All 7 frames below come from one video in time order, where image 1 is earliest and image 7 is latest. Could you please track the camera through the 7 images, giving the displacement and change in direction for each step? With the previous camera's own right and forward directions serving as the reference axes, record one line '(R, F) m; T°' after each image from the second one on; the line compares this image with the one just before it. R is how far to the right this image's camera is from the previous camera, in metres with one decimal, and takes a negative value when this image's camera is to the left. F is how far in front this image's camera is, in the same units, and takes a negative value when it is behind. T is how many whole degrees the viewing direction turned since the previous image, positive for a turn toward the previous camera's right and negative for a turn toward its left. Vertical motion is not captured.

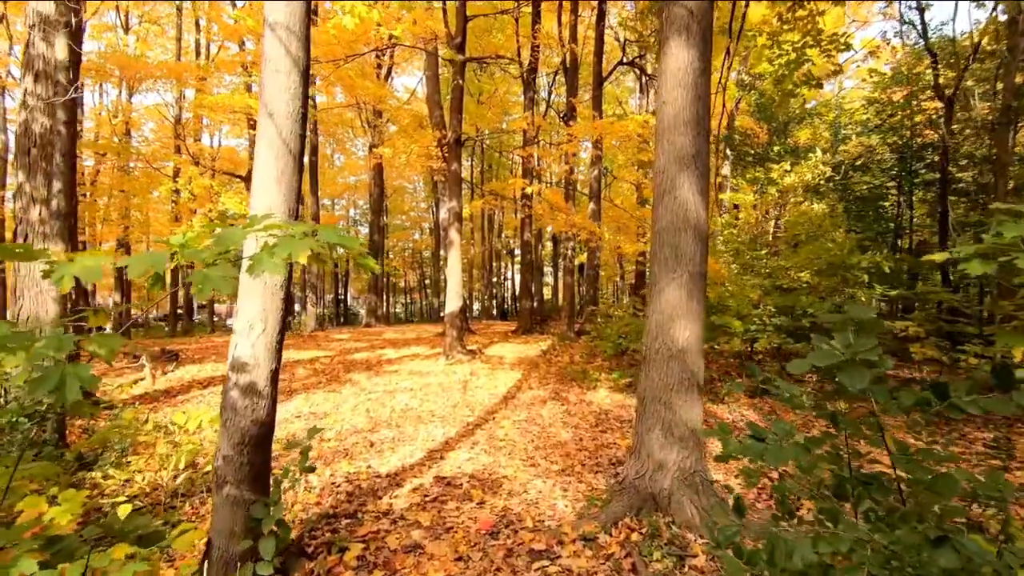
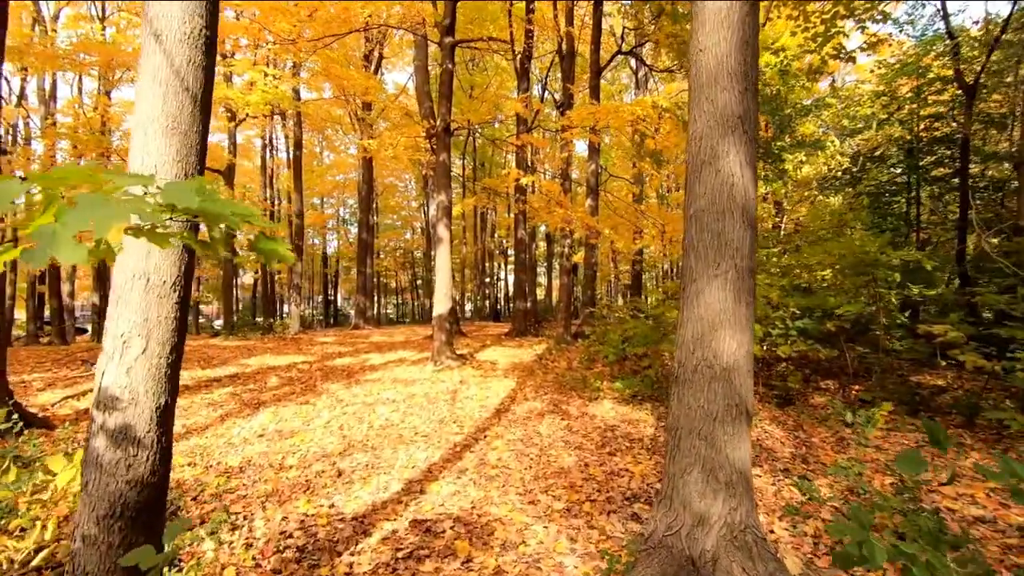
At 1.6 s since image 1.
(0.0, +0.8) m; +1°
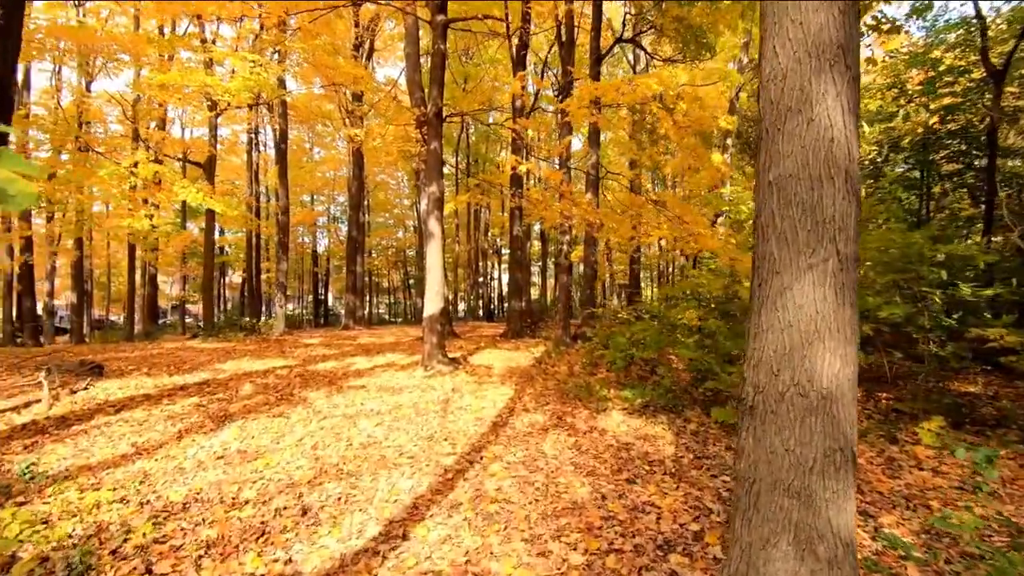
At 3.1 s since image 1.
(-0.1, +0.8) m; +1°
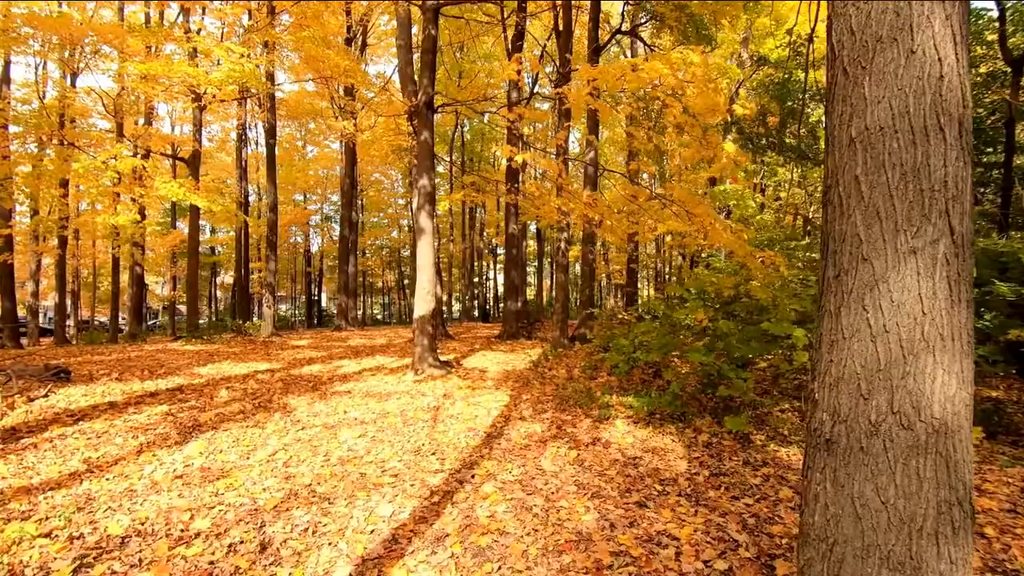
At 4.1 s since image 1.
(0.0, +0.5) m; +1°
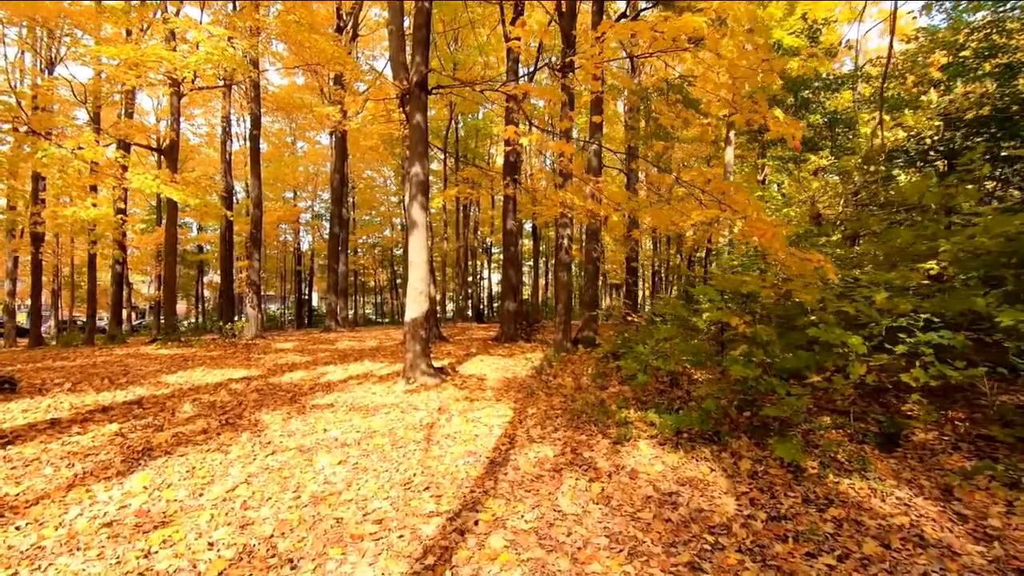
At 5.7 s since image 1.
(-0.1, +0.8) m; +1°
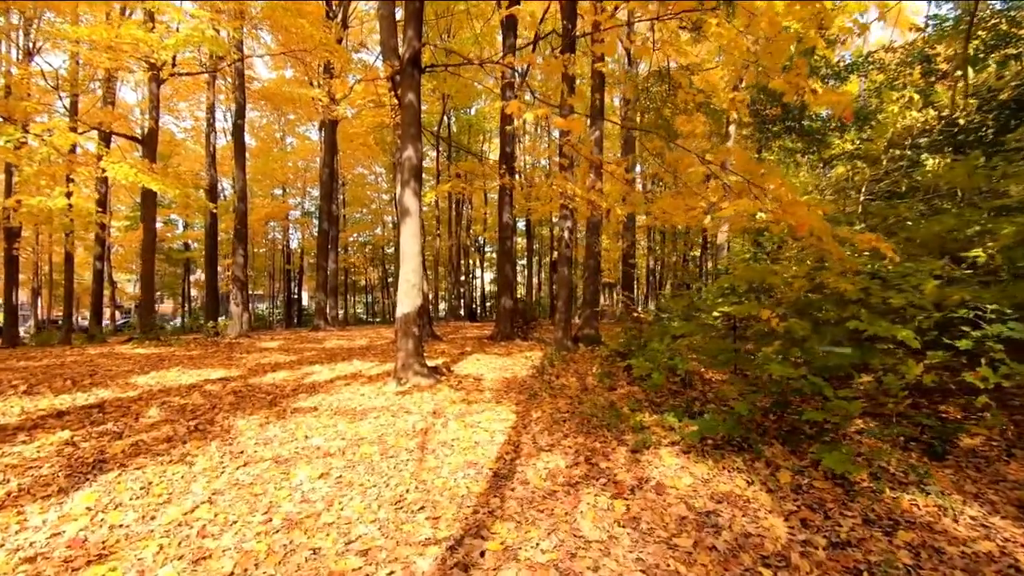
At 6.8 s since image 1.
(-0.1, +0.6) m; +1°
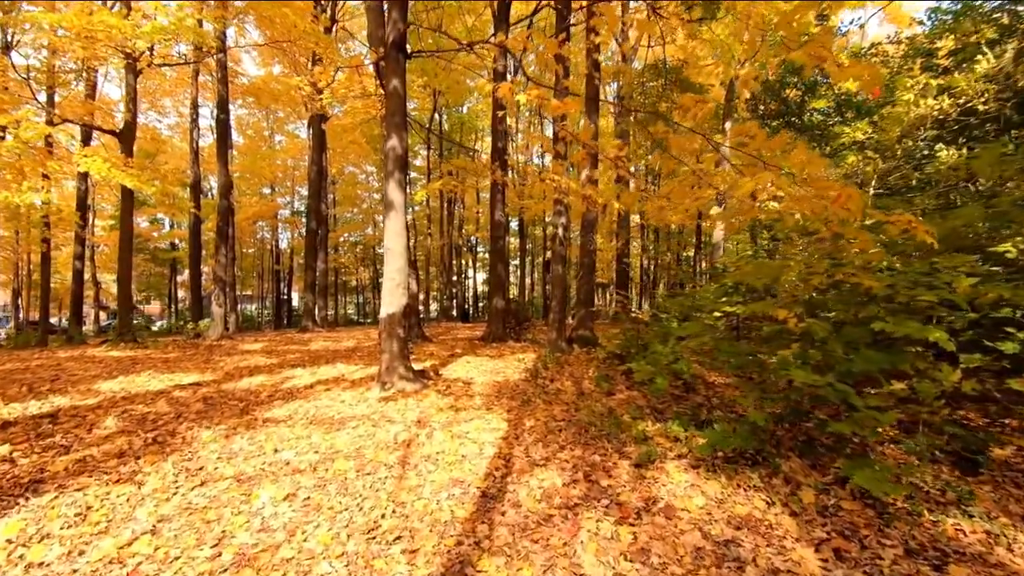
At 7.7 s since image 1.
(0.0, +0.5) m; +1°
